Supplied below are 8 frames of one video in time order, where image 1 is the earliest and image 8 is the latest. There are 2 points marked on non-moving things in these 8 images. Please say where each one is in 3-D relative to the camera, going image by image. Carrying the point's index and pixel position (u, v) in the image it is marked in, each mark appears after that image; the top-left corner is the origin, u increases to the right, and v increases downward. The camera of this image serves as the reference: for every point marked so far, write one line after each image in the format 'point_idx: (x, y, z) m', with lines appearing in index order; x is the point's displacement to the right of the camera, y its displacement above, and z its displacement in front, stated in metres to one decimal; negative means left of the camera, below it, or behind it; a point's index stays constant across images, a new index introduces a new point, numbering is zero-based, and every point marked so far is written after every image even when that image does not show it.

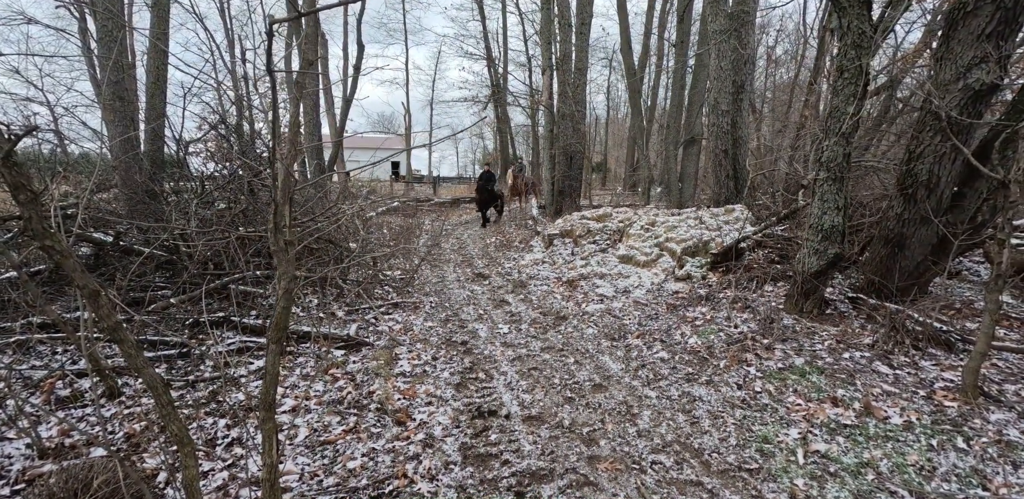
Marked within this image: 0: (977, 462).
0: (+2.7, -1.2, +2.8) m
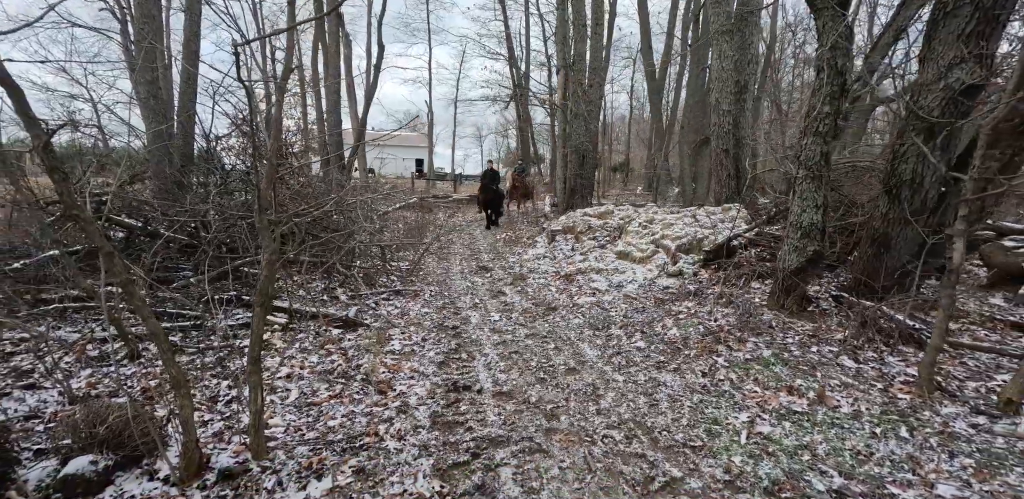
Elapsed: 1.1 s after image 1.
0: (+2.4, -1.2, +3.0) m
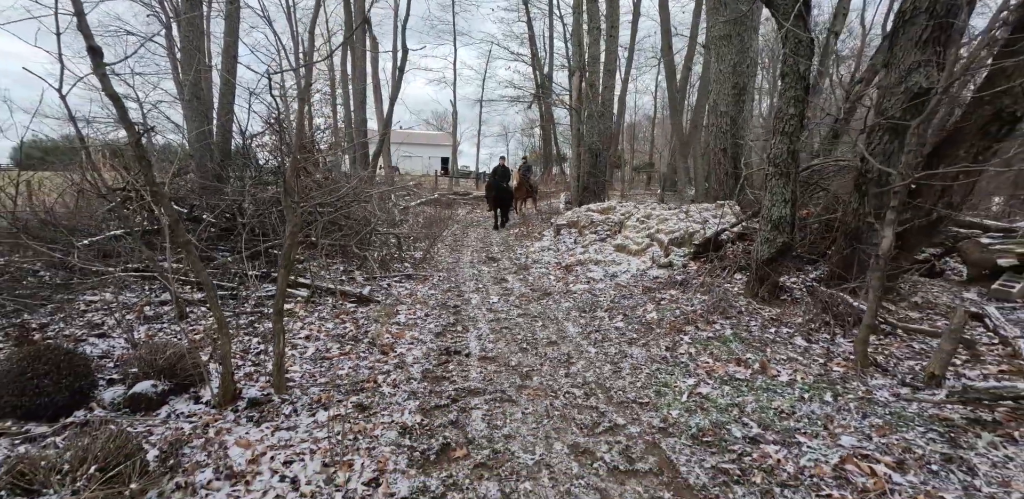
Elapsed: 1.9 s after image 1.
0: (+2.2, -1.1, +3.5) m
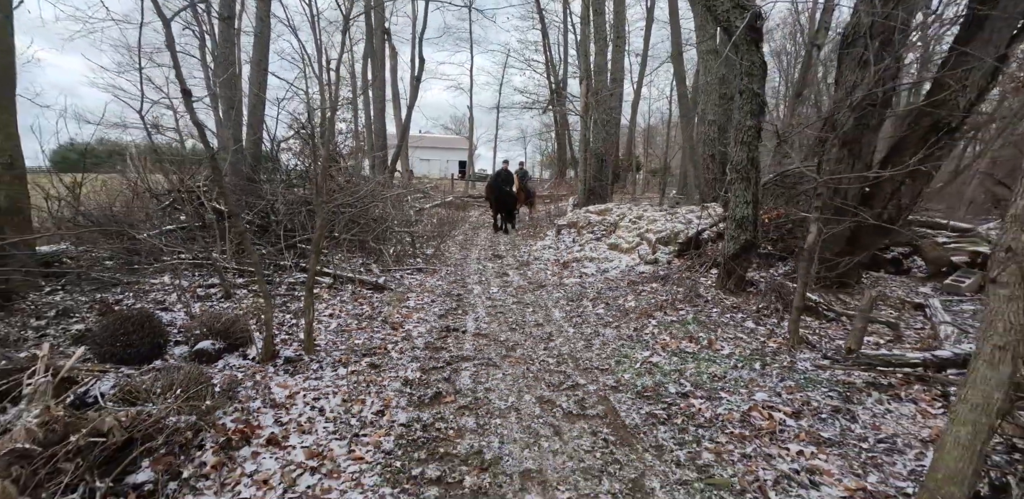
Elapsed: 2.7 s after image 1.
0: (+2.1, -1.0, +4.3) m
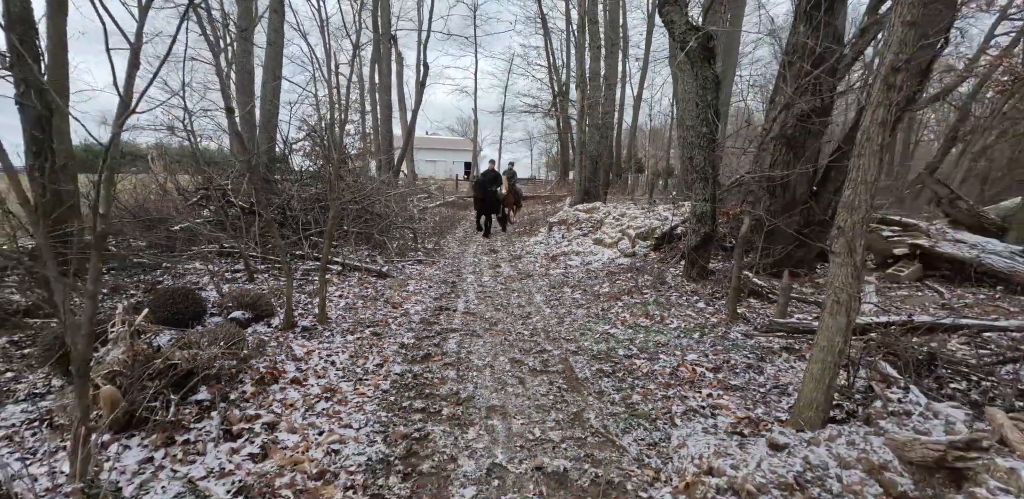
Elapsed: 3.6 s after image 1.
0: (+1.8, -0.9, +5.2) m
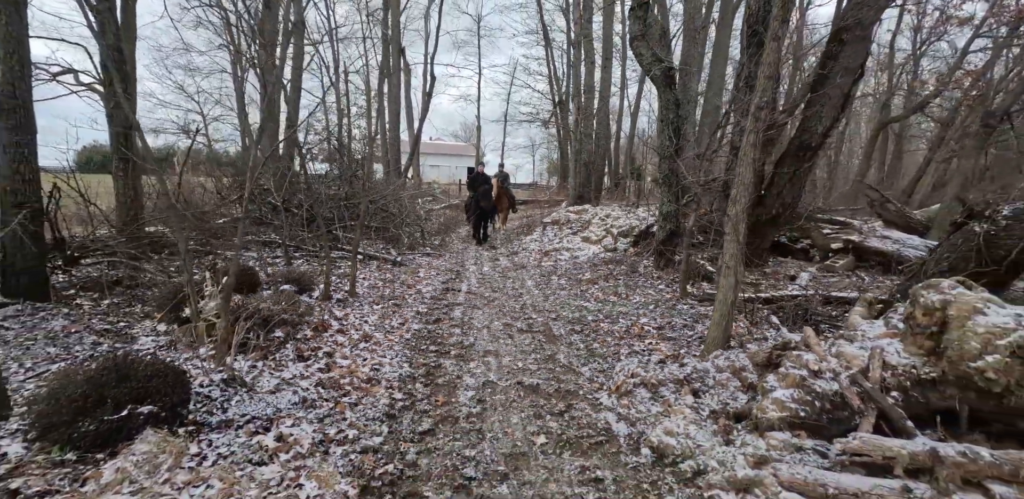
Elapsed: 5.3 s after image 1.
0: (+1.7, -0.8, +6.5) m
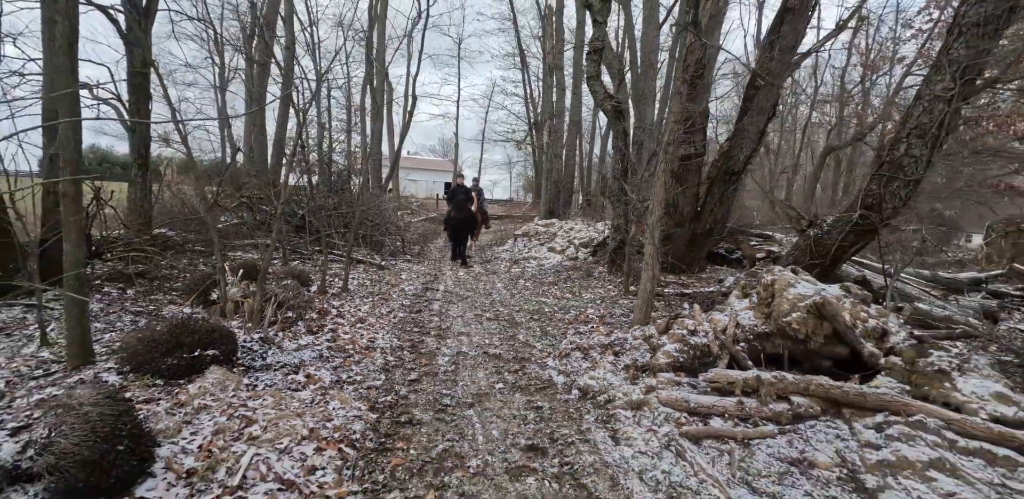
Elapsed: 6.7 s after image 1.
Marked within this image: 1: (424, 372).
0: (+1.3, -0.8, +7.9) m
1: (-0.9, -1.2, +5.1) m
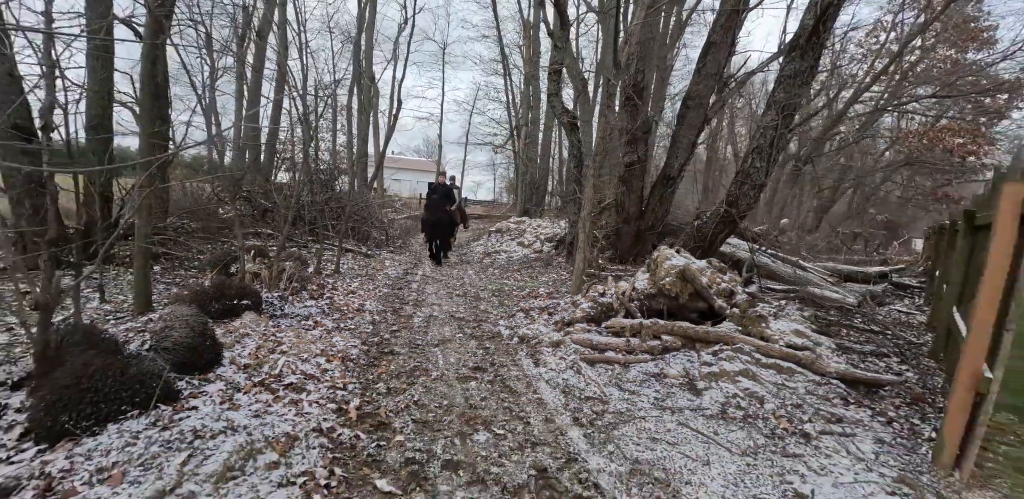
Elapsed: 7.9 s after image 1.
0: (+0.7, -0.7, +9.5) m
1: (-1.4, -1.0, +6.7) m
